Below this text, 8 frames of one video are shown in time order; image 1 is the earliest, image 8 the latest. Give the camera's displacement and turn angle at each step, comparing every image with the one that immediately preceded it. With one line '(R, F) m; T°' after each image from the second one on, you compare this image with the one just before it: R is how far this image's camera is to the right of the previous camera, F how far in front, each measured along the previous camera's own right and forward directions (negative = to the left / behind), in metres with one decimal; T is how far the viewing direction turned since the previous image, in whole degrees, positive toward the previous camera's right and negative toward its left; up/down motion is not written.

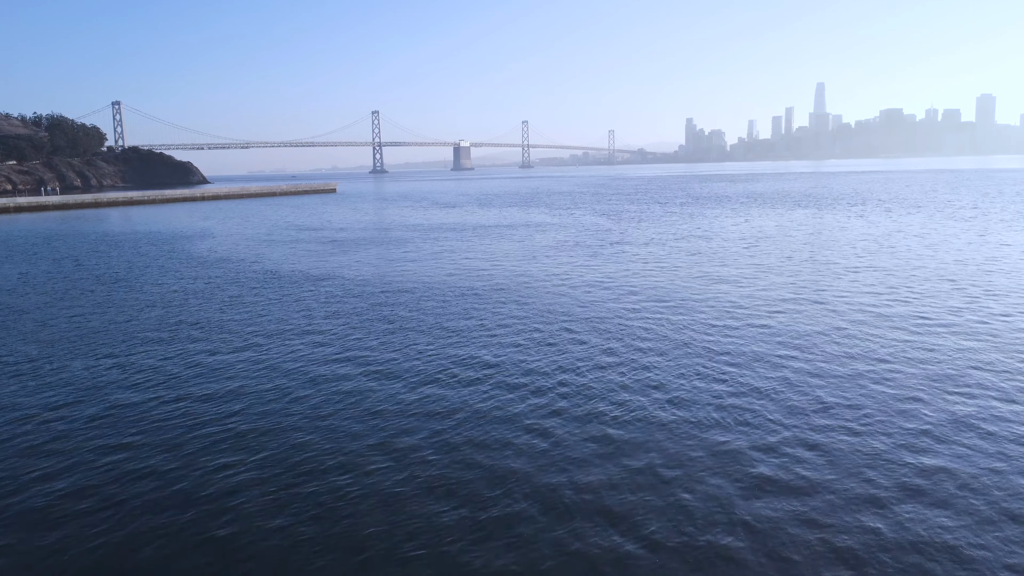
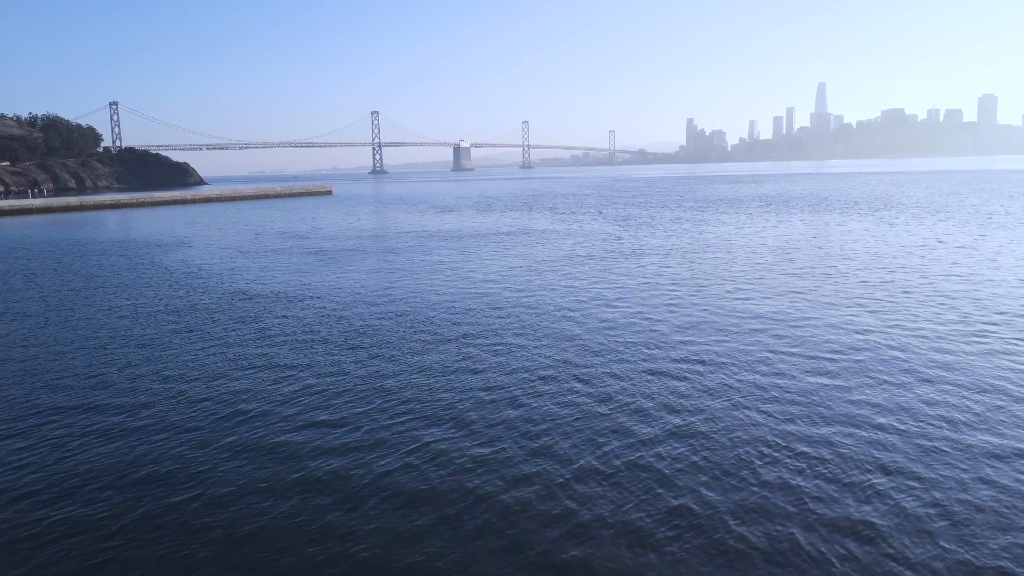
(0.0, +2.3) m; 0°
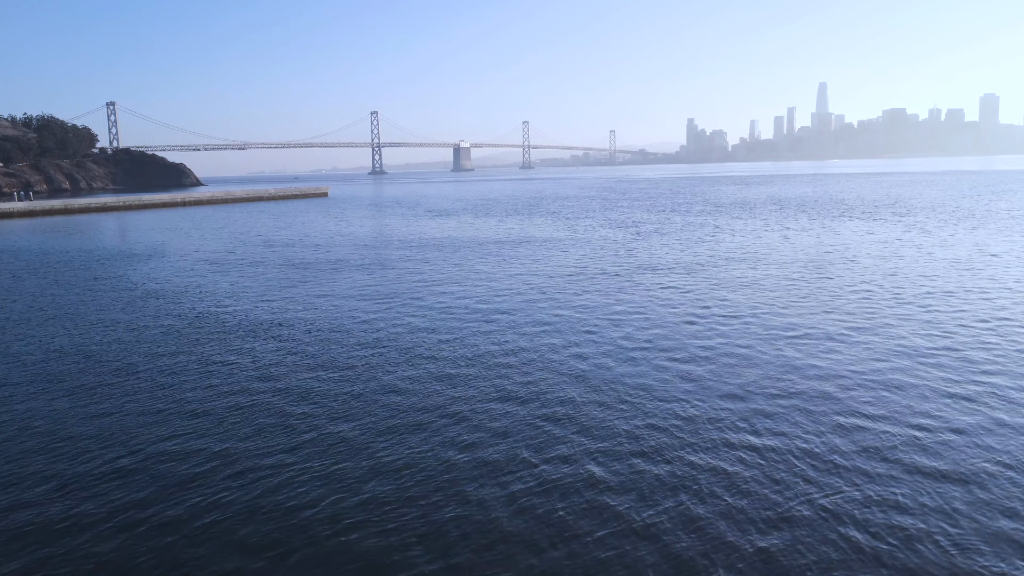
(0.0, +2.3) m; 0°
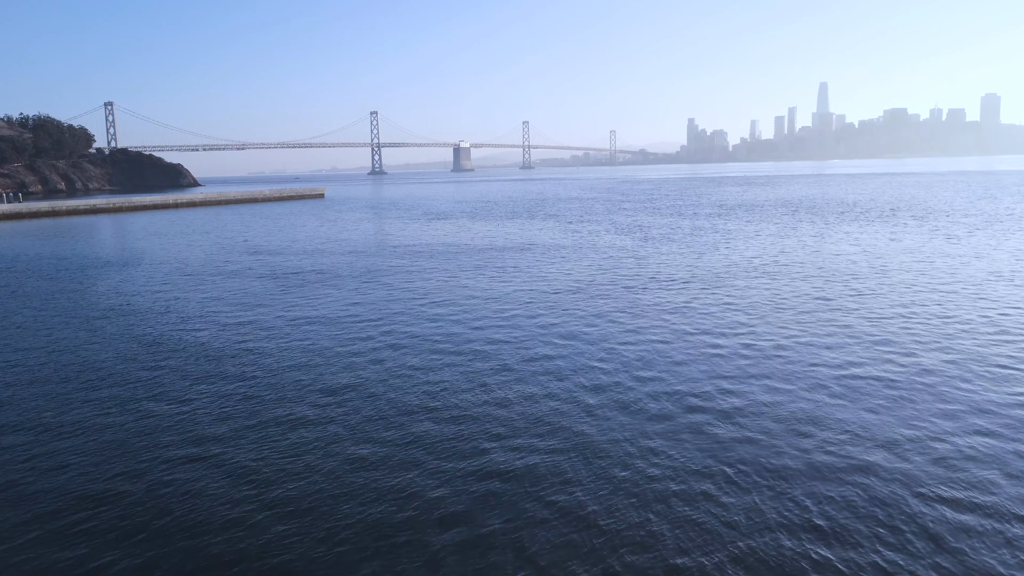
(0.0, +1.7) m; 0°
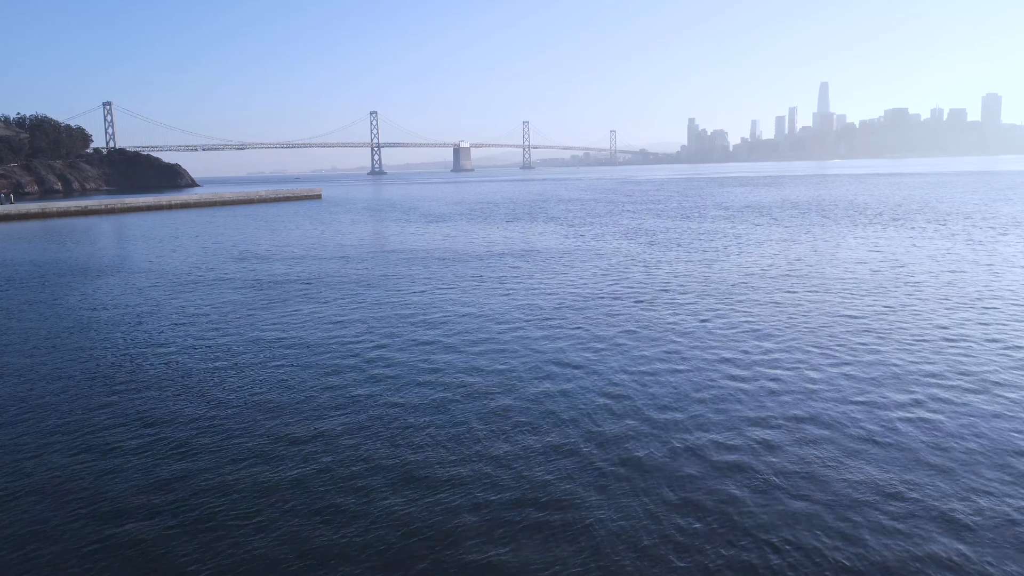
(0.0, +1.3) m; 0°
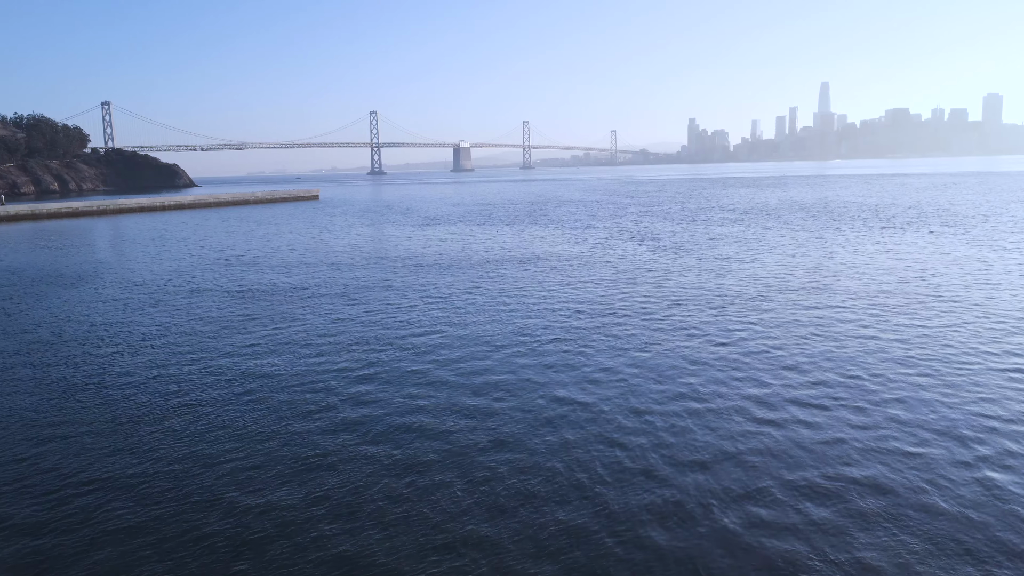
(0.0, +1.3) m; 0°
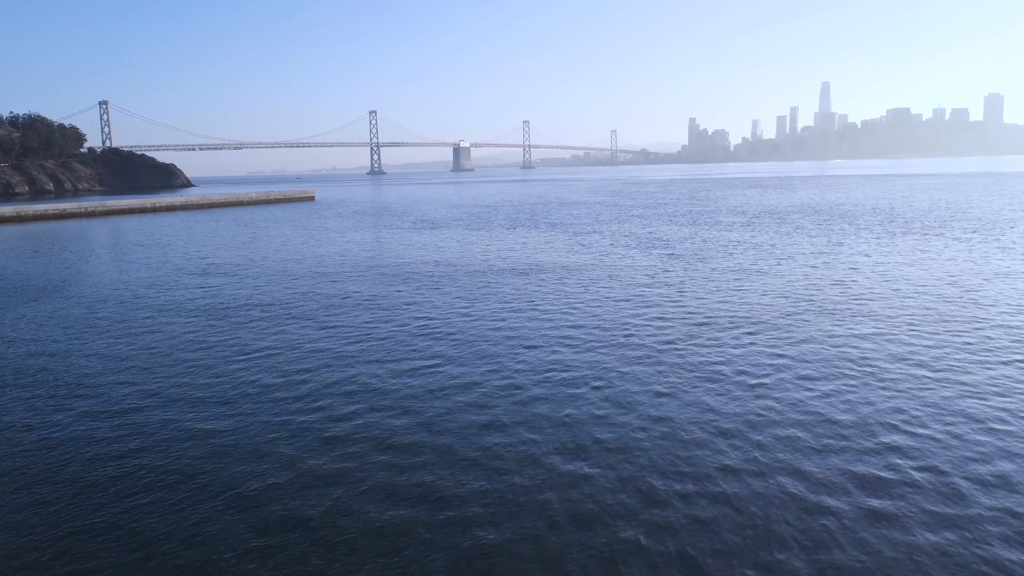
(0.0, +1.8) m; 0°
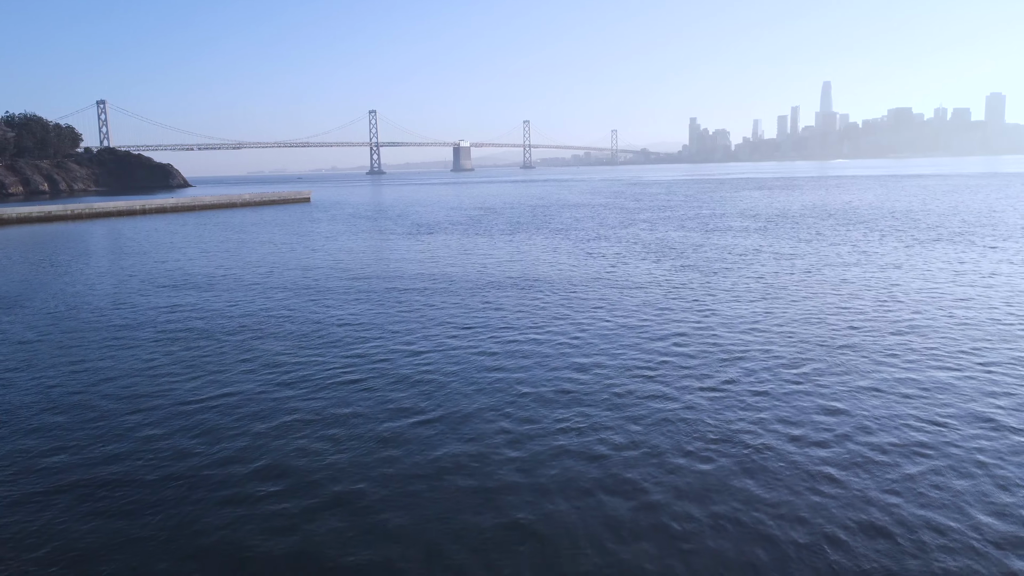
(0.0, +2.1) m; 0°
